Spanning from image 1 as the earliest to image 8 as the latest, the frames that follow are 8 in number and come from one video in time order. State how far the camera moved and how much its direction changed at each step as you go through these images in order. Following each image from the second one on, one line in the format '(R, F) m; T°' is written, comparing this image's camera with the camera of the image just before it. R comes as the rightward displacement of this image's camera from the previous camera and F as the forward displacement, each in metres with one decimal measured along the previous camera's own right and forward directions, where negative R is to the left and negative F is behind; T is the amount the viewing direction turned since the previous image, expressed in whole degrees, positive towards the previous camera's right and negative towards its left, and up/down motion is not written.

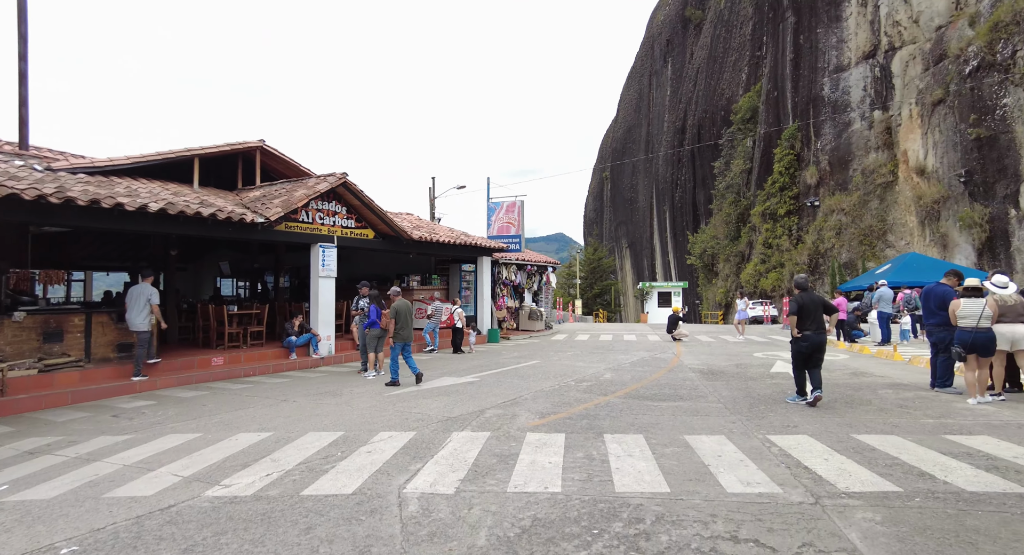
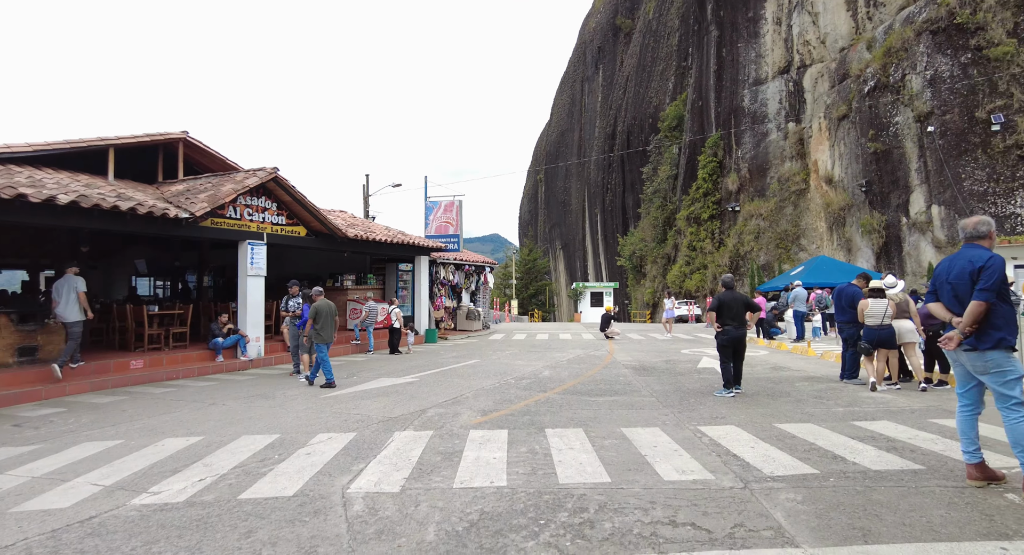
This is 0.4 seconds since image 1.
(-0.4, -0.1) m; +7°
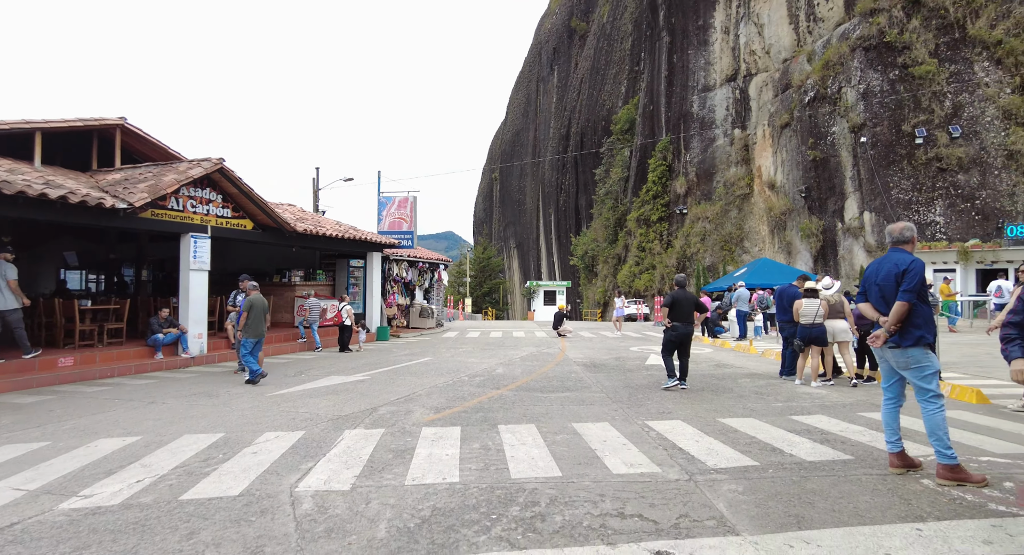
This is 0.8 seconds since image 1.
(0.0, -0.1) m; +5°
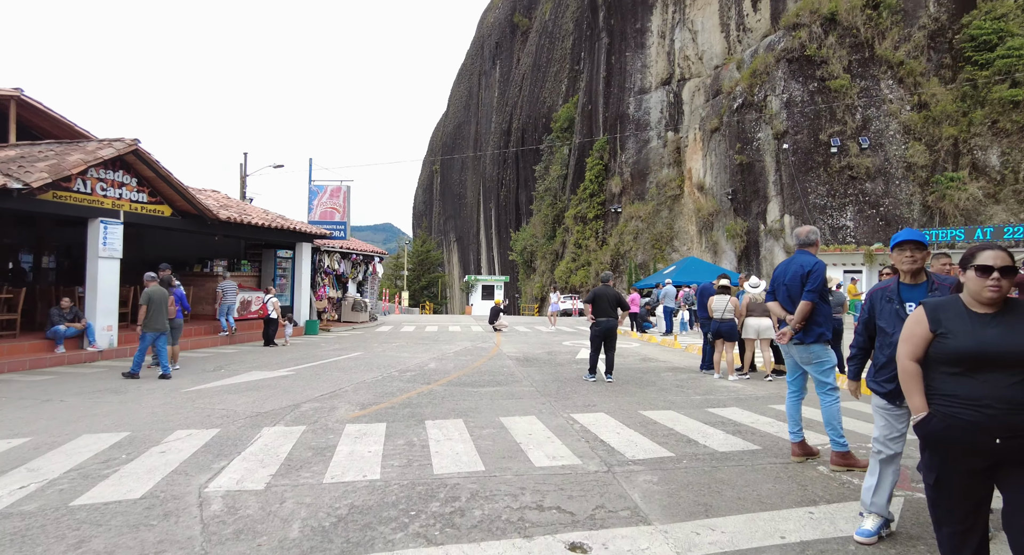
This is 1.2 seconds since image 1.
(+0.6, -0.1) m; +6°
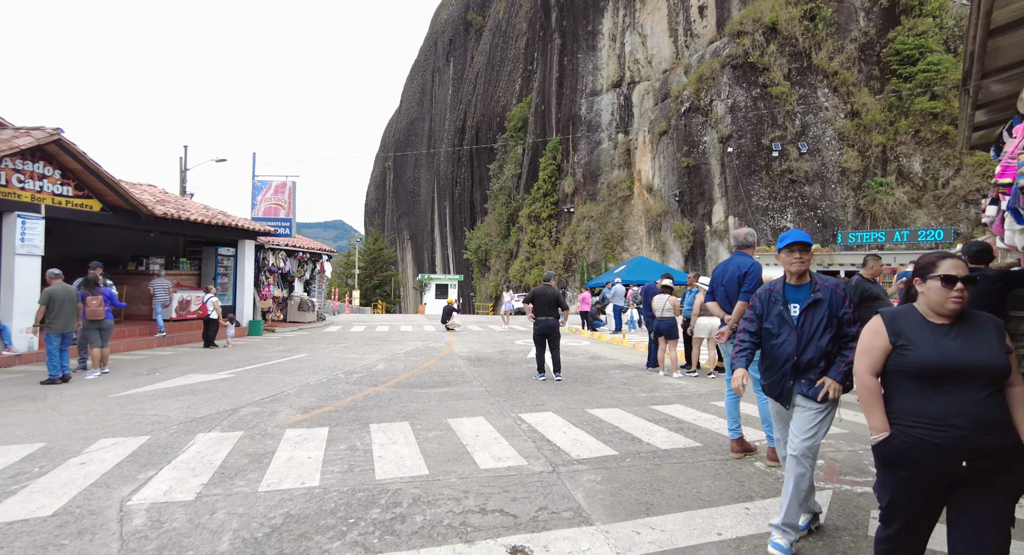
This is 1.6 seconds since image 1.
(+0.4, +0.2) m; +5°
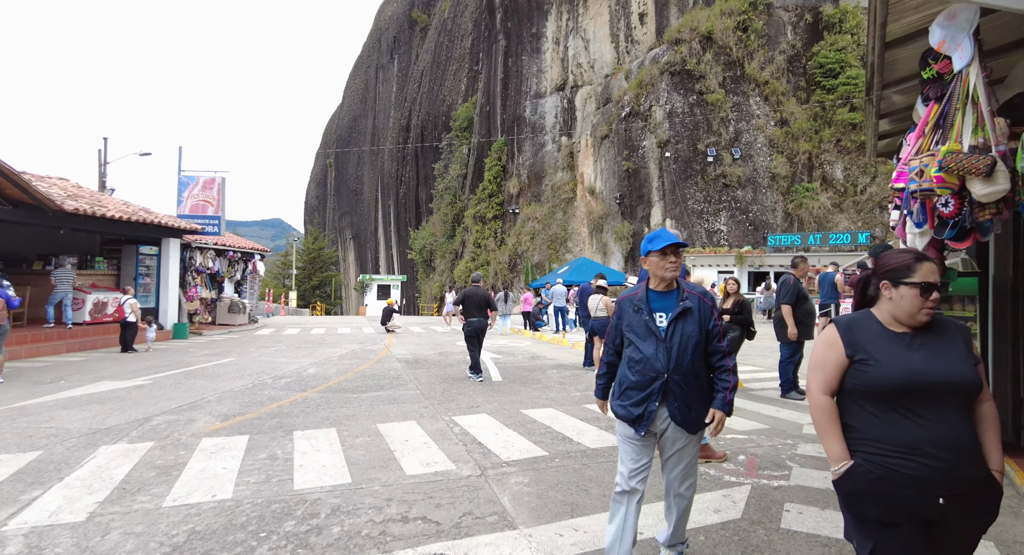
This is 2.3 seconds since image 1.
(+0.8, +0.4) m; +6°
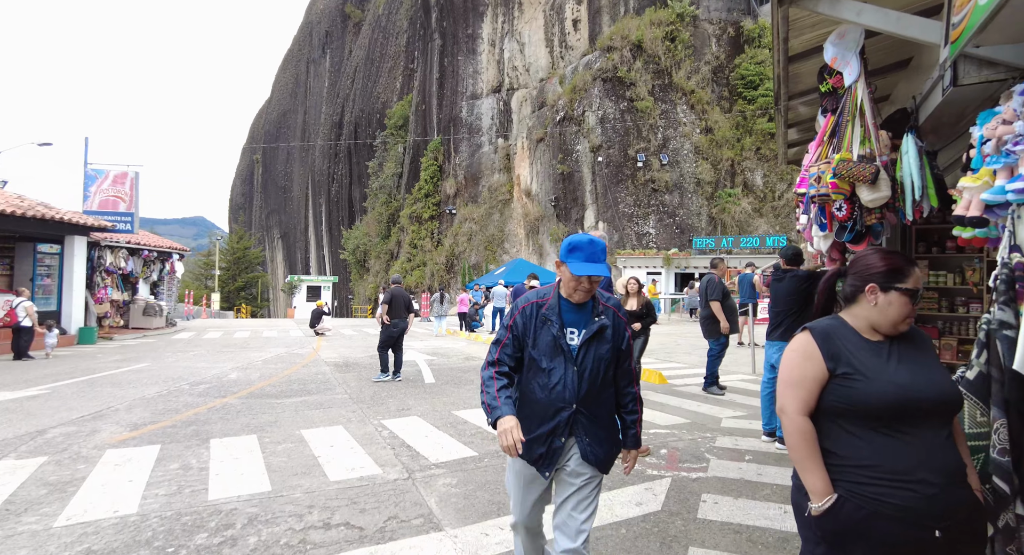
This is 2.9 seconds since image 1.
(+0.4, 0.0) m; +7°
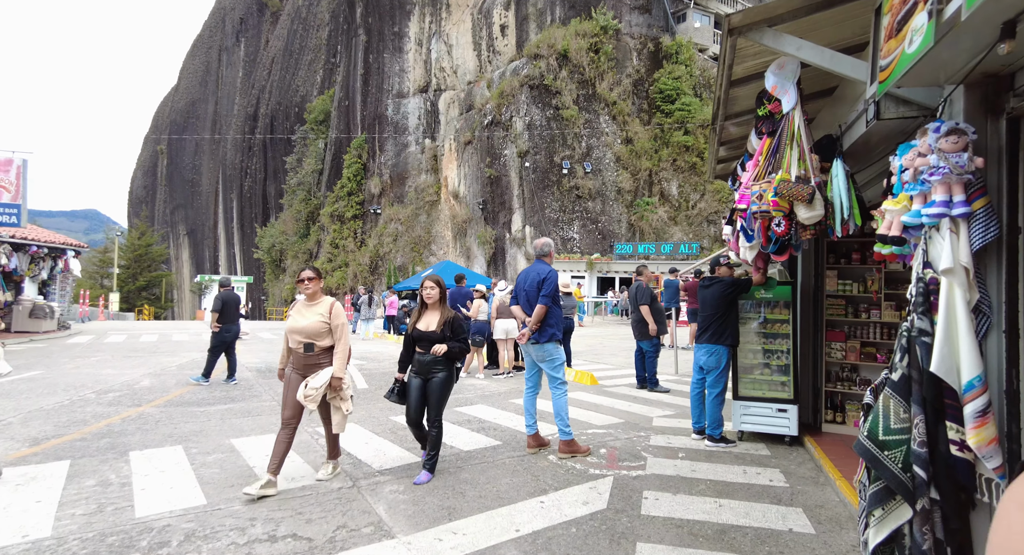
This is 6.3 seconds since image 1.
(-1.0, -0.2) m; +8°
